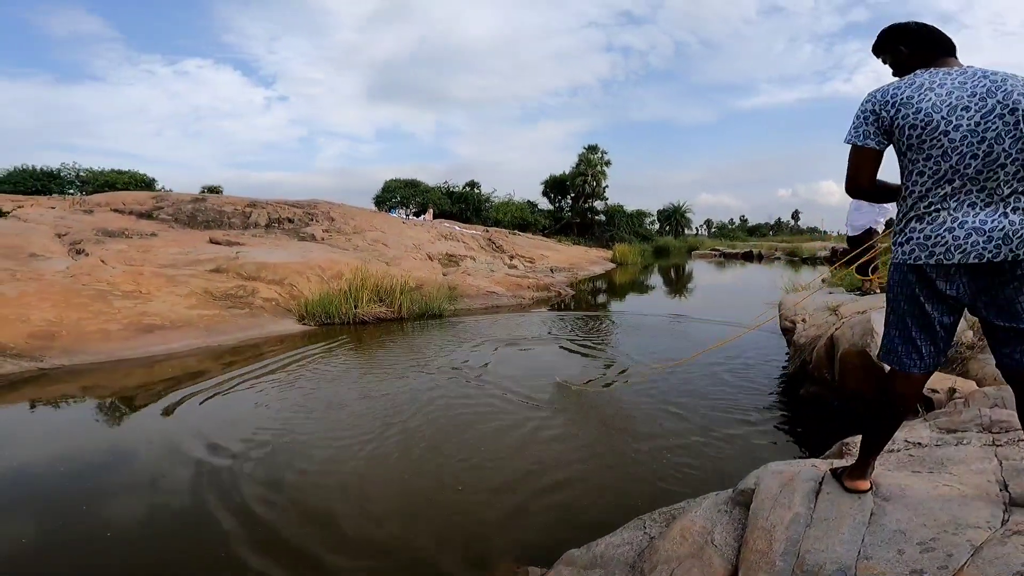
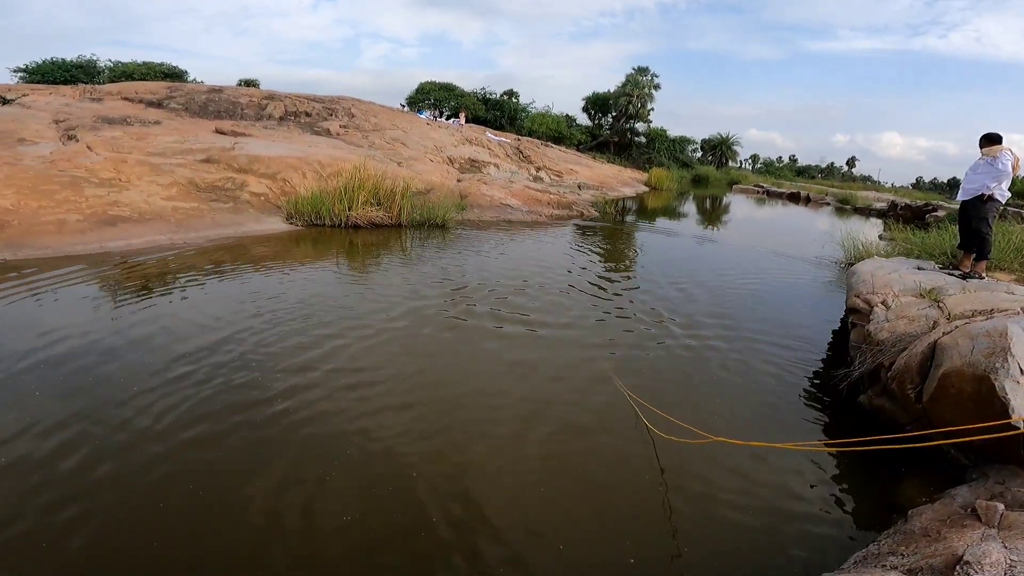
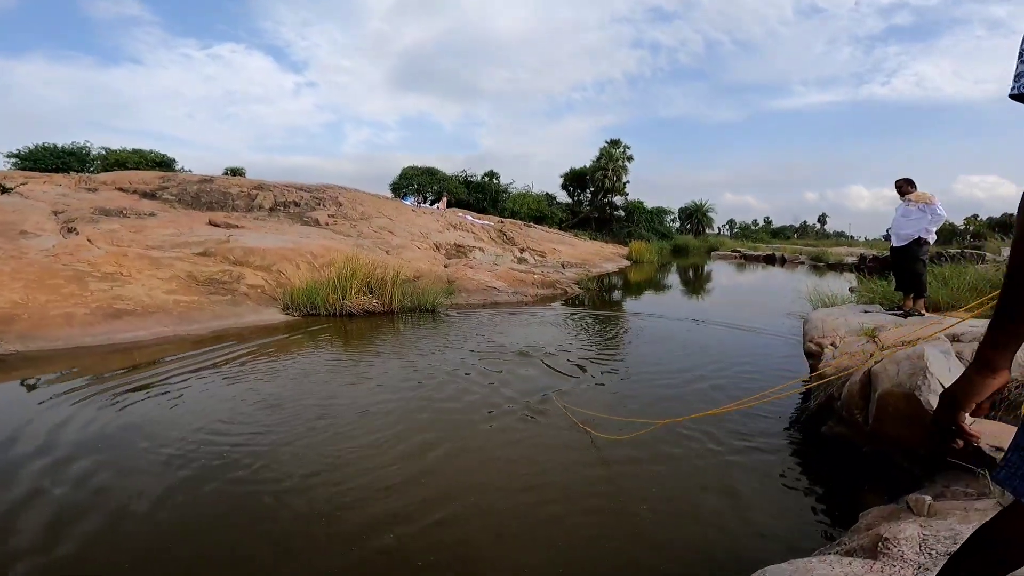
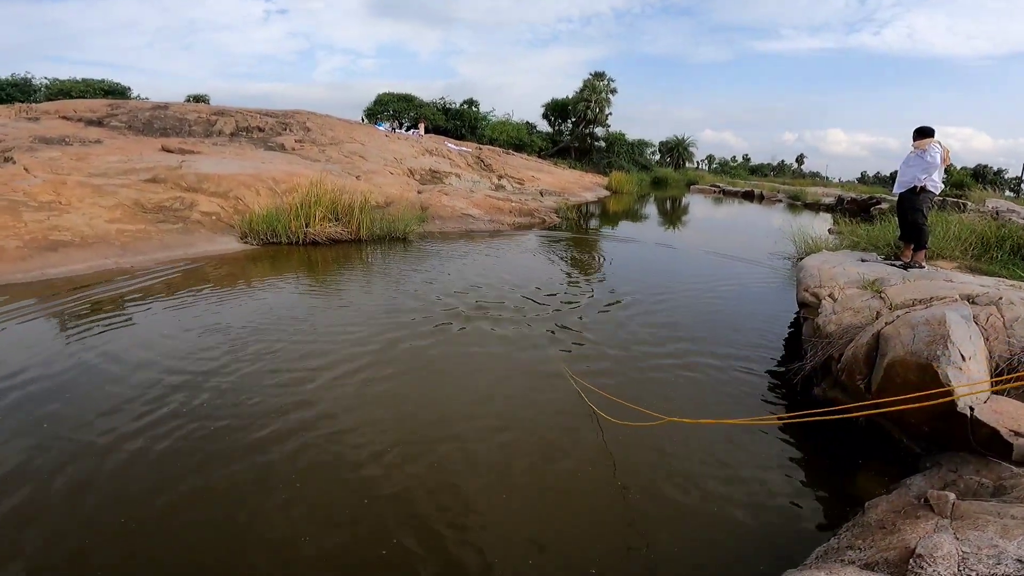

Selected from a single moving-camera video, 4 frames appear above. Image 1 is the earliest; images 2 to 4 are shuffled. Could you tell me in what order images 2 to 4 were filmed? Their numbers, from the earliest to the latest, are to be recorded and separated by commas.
3, 4, 2
